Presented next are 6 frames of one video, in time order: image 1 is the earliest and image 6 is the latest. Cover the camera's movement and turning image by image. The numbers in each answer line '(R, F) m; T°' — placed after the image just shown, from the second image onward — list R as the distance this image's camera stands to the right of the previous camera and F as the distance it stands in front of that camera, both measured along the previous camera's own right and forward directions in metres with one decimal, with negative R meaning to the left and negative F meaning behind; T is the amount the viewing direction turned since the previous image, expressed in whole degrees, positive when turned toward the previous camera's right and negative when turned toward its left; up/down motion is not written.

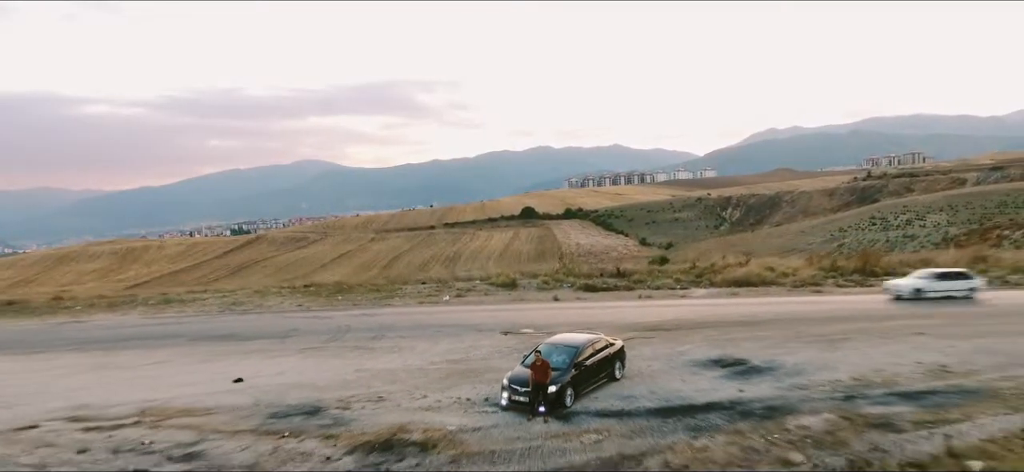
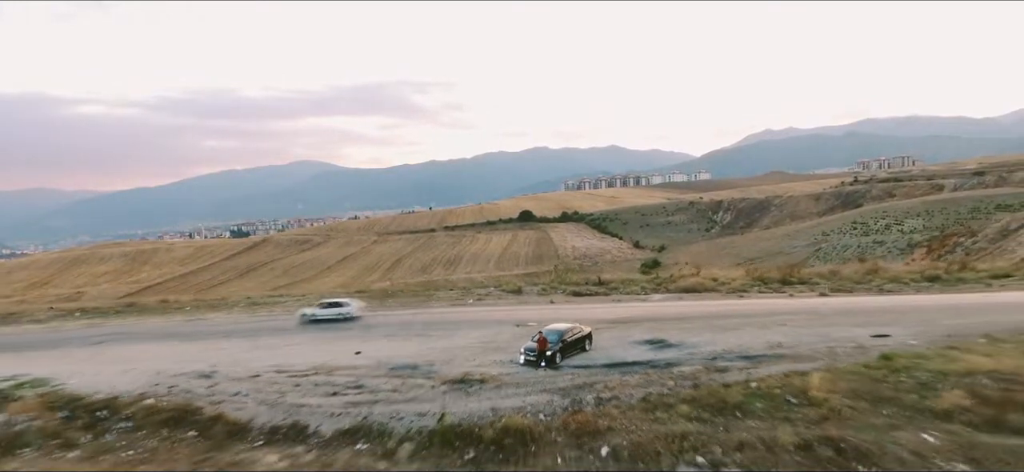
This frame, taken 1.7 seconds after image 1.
(-0.4, -5.3) m; 0°
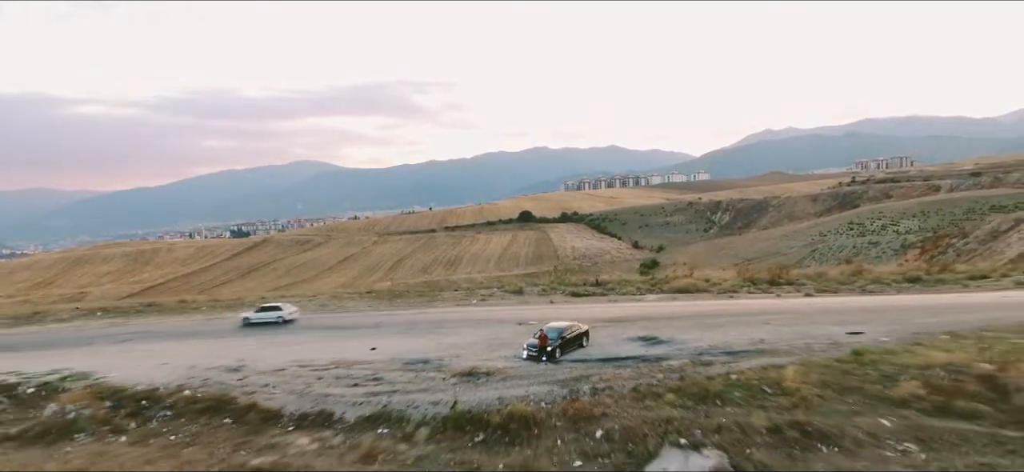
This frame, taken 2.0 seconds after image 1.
(-0.1, -1.1) m; 0°
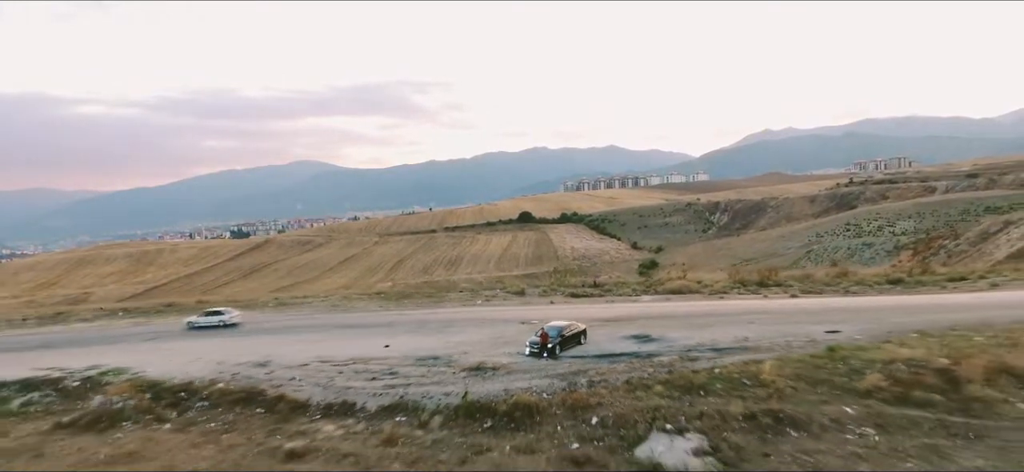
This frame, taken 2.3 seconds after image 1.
(-0.1, -1.2) m; 0°
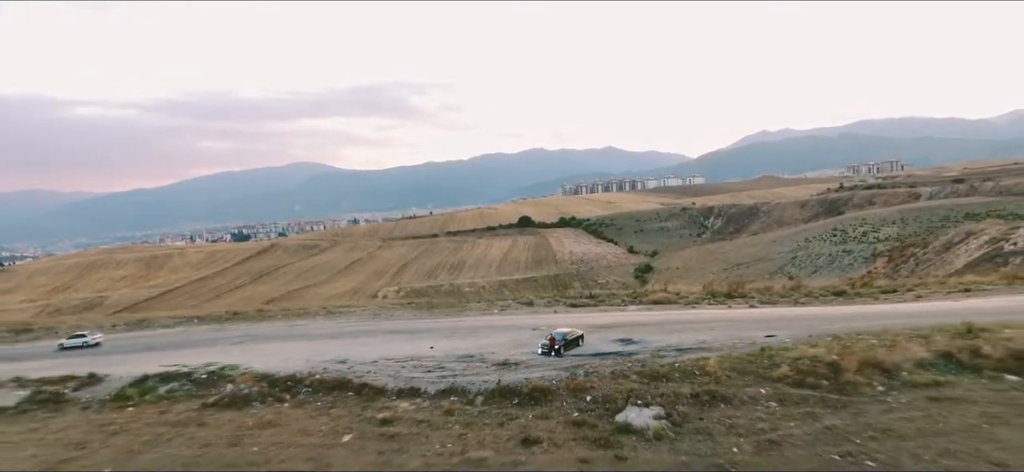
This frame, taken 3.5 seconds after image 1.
(-0.6, -5.0) m; 0°
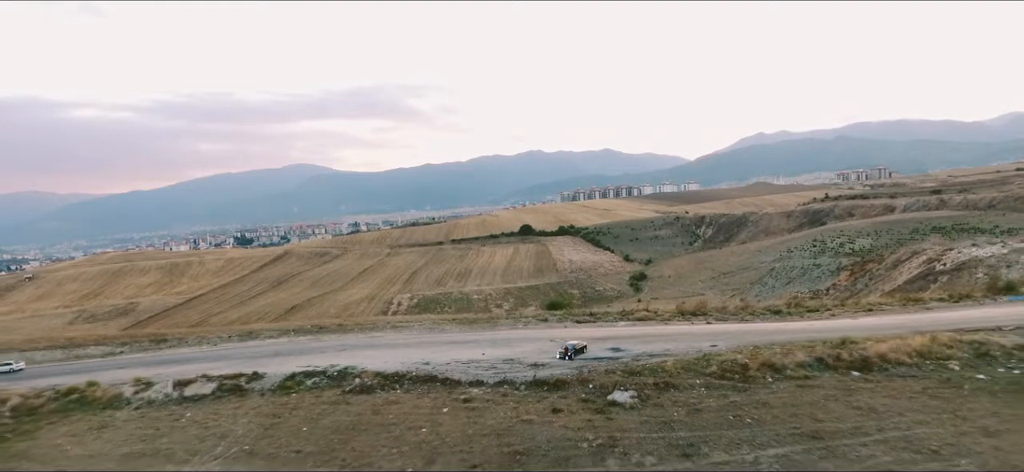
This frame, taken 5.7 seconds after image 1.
(-1.5, -9.8) m; 0°
